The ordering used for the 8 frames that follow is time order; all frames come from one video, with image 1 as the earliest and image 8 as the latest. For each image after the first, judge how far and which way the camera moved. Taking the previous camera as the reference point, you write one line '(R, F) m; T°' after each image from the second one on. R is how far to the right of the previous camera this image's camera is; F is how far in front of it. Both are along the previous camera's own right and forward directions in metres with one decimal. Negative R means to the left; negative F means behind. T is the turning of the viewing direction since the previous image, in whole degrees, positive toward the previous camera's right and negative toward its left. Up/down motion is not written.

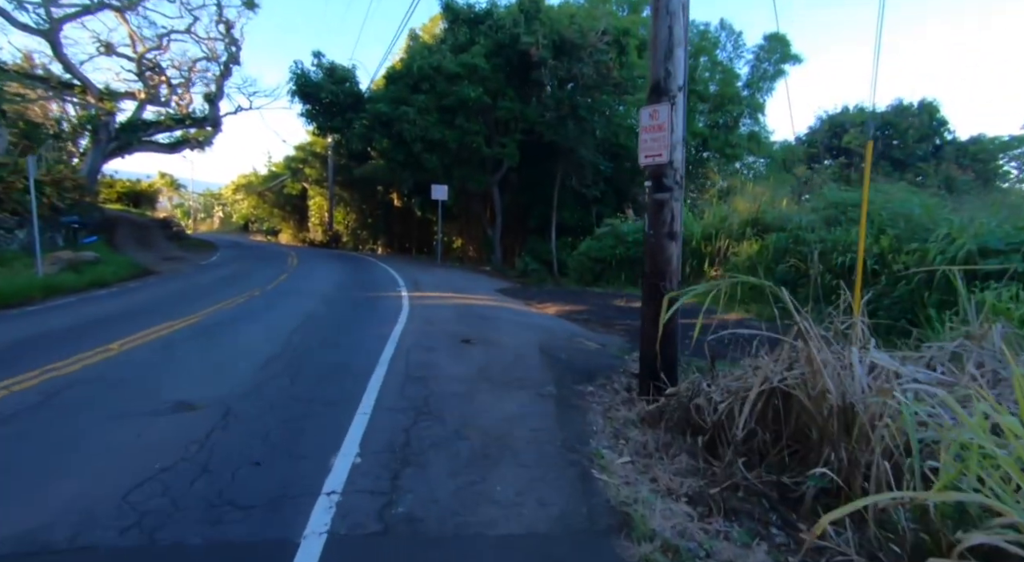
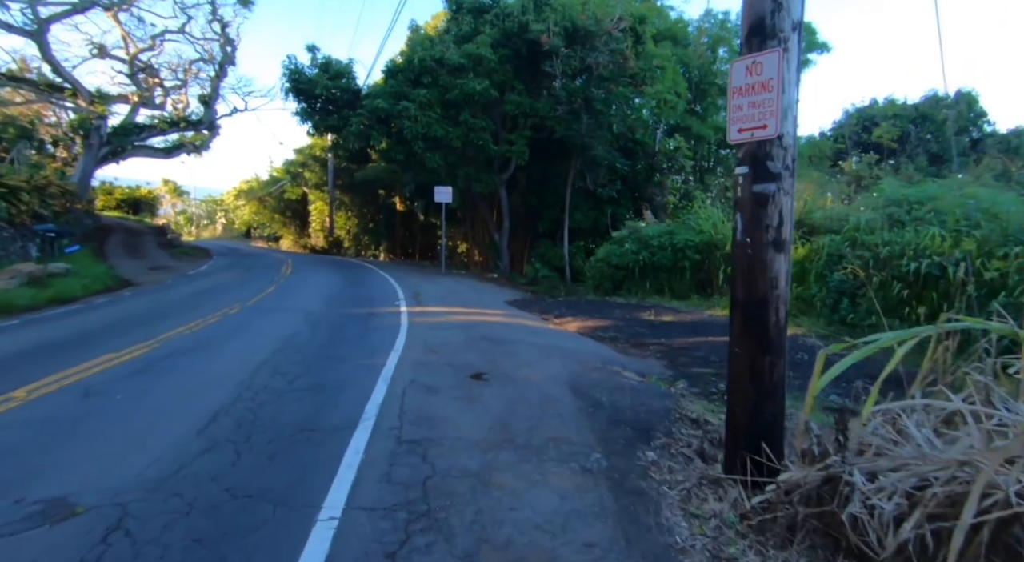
(-0.2, +1.8) m; -1°
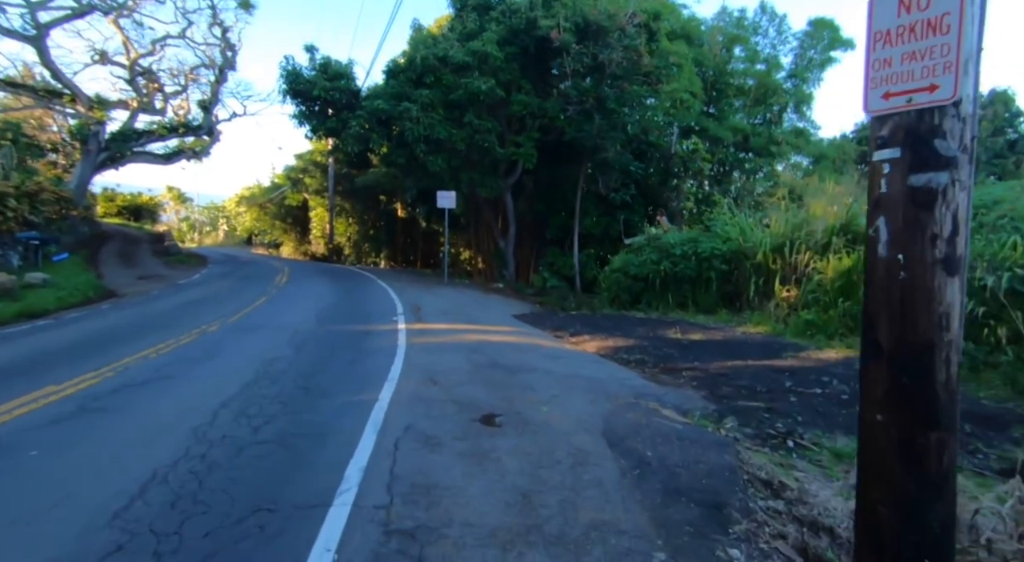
(-0.2, +1.3) m; 0°
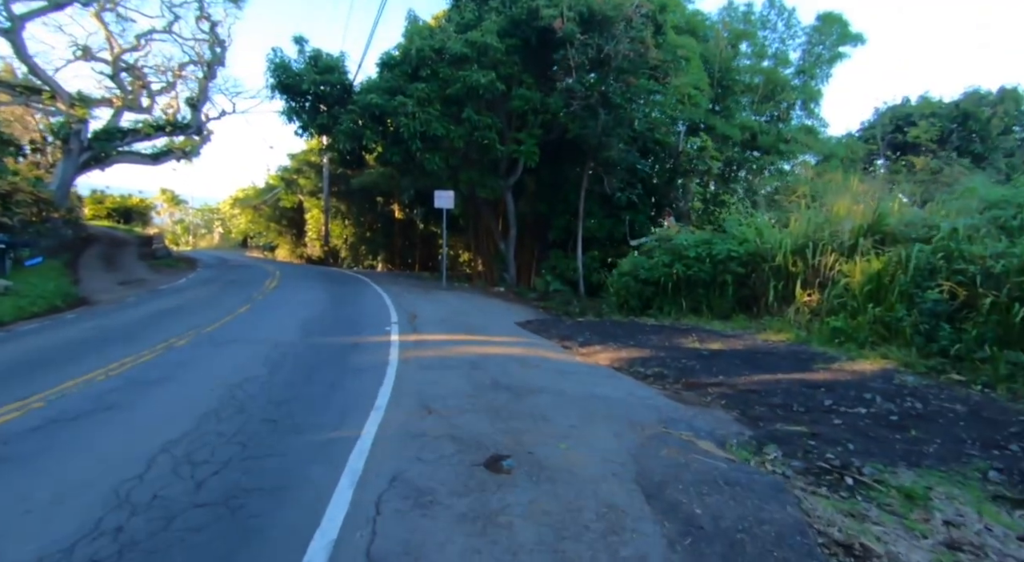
(-0.1, +1.0) m; 0°
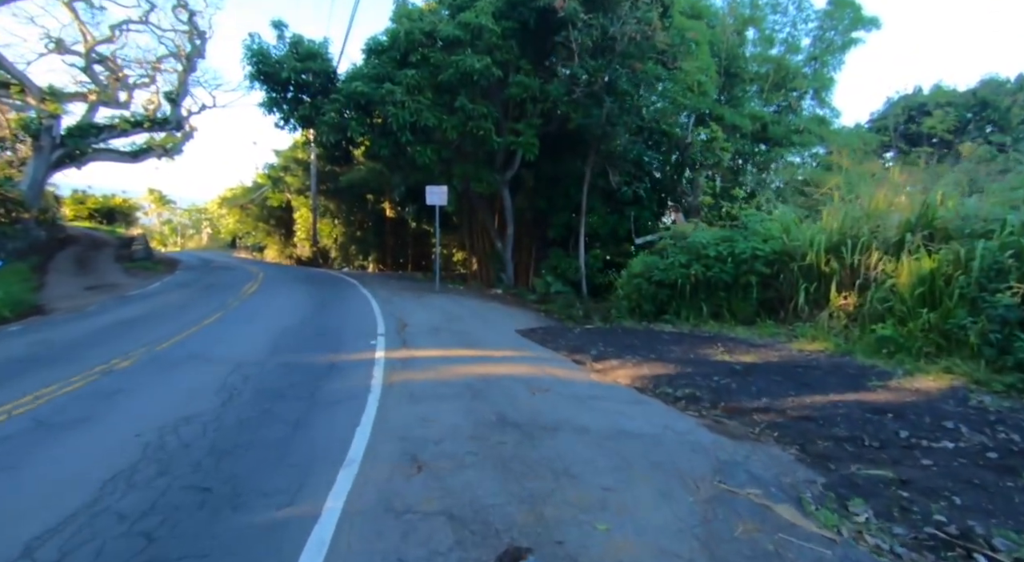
(-0.2, +1.5) m; +1°
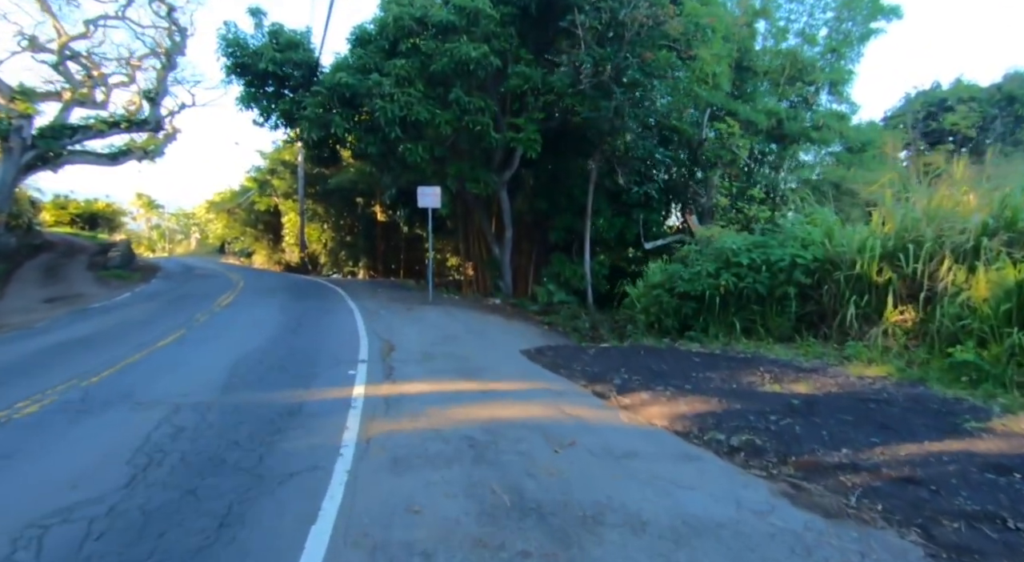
(-0.2, +1.7) m; +1°
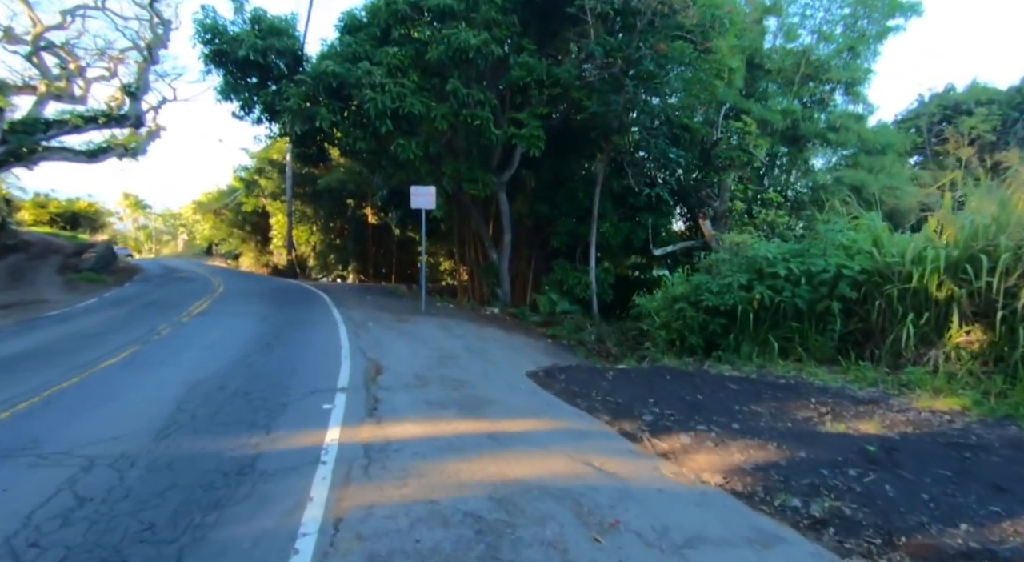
(-0.2, +1.5) m; +1°
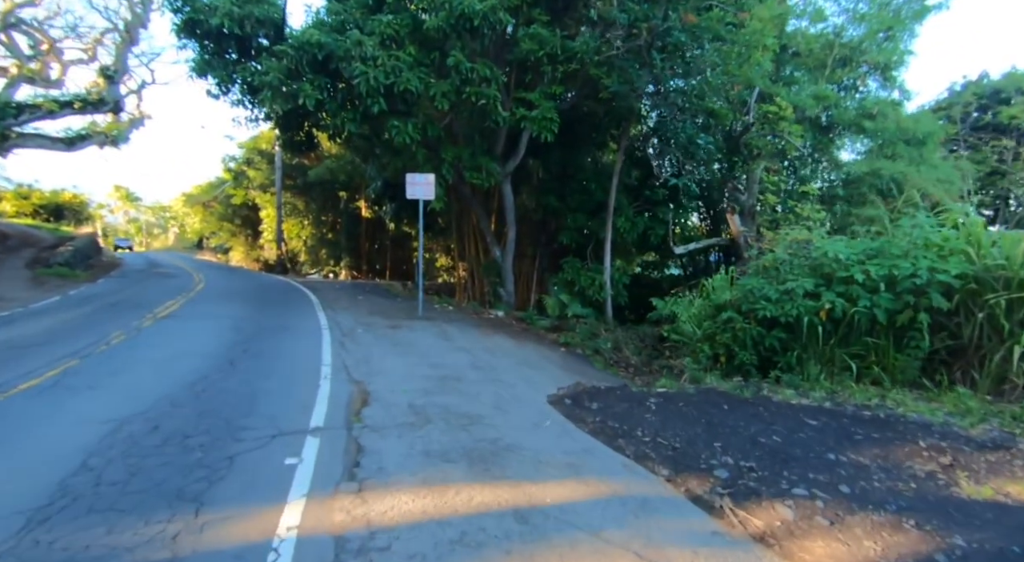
(-0.3, +1.8) m; 0°
